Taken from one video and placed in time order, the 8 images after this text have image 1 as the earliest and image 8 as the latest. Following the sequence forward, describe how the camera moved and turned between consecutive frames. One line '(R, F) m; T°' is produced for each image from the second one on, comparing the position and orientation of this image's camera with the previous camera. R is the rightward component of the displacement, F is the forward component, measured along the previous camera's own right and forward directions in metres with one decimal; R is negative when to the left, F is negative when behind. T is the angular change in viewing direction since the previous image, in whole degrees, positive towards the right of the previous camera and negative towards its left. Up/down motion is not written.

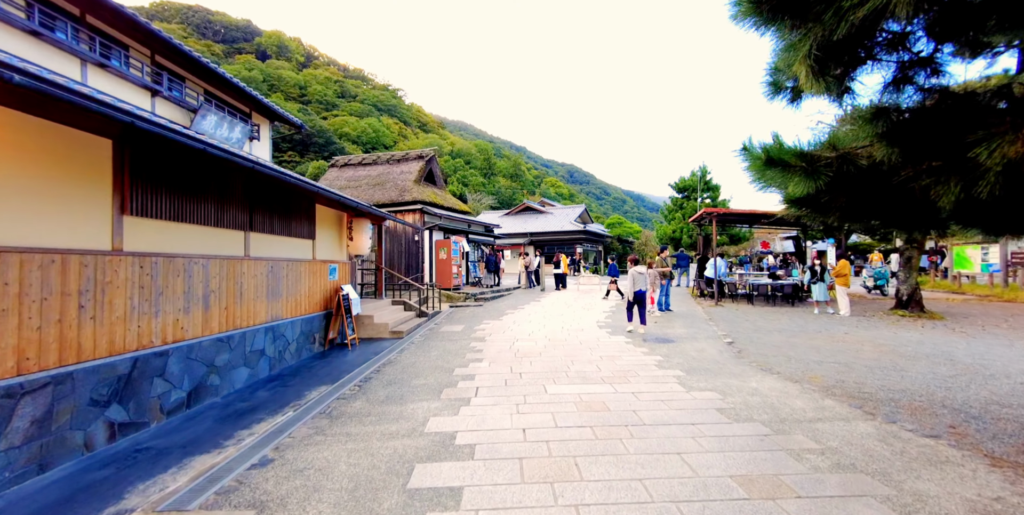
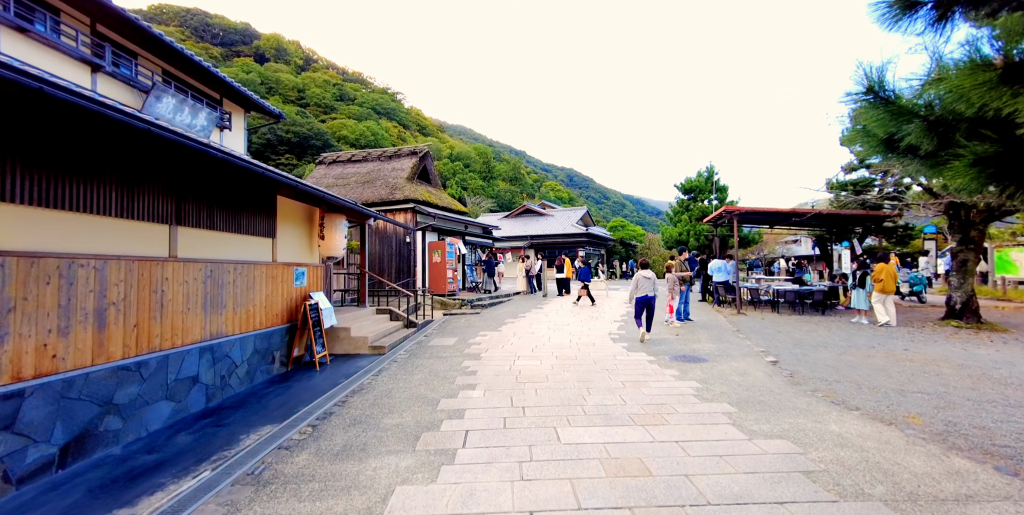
(0.0, +1.2) m; 0°
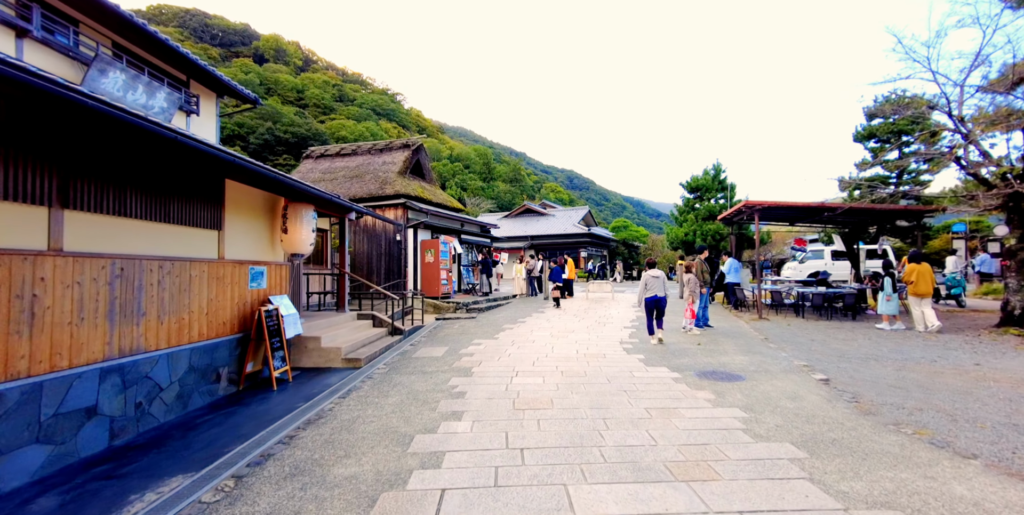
(0.0, +1.1) m; 0°
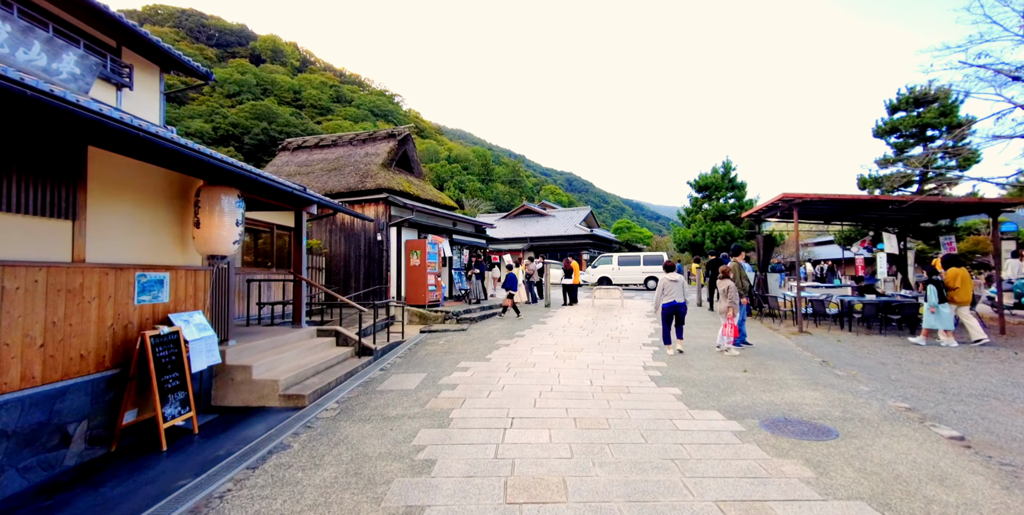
(+0.1, +1.6) m; 0°
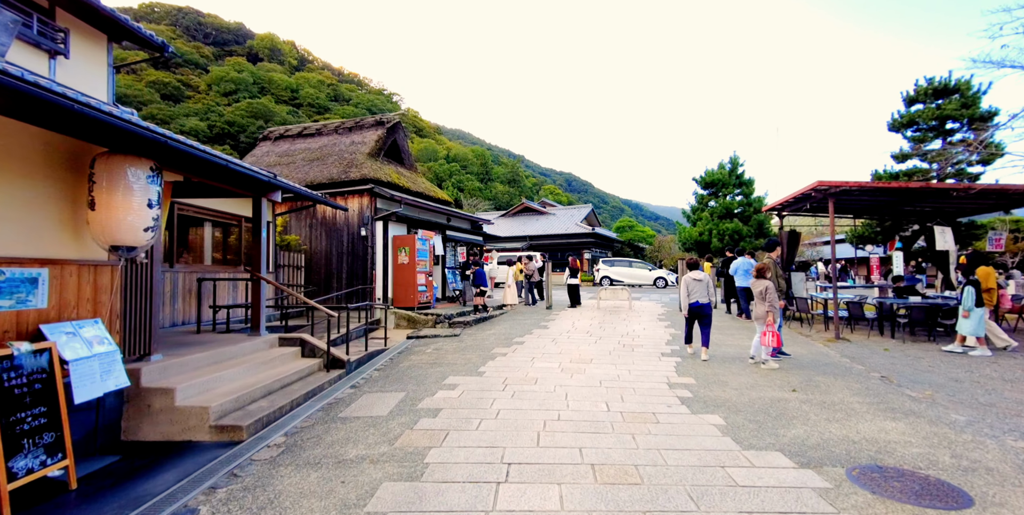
(0.0, +1.1) m; 0°
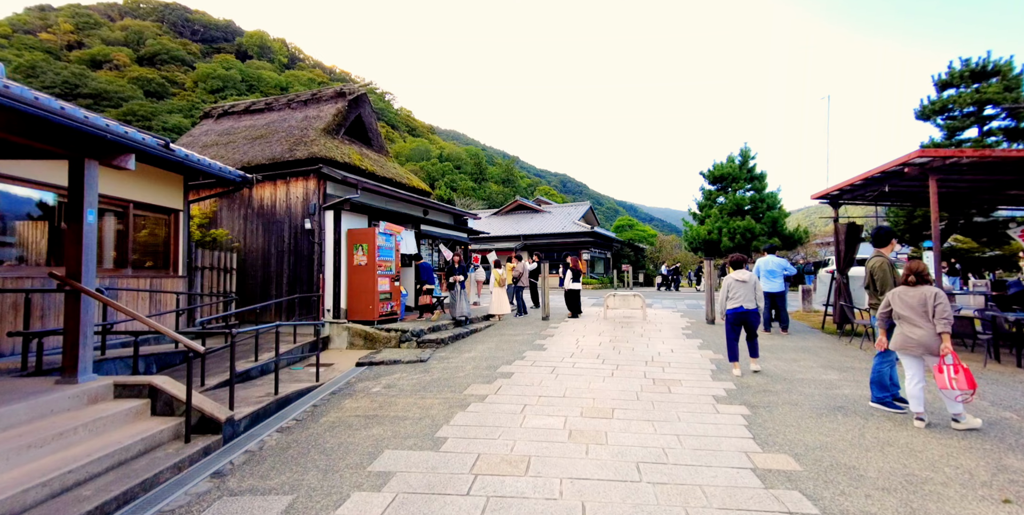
(+0.1, +2.3) m; +1°
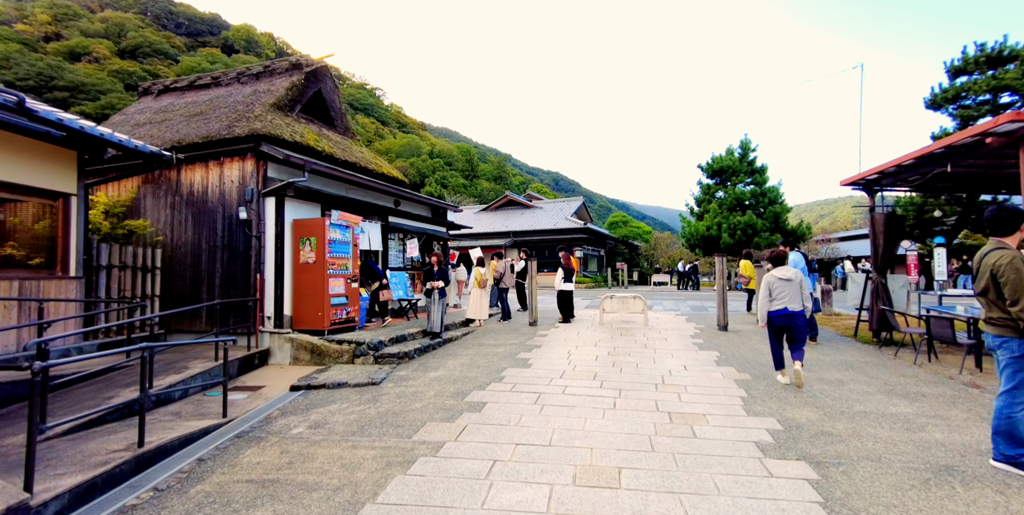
(+0.2, +1.4) m; +1°
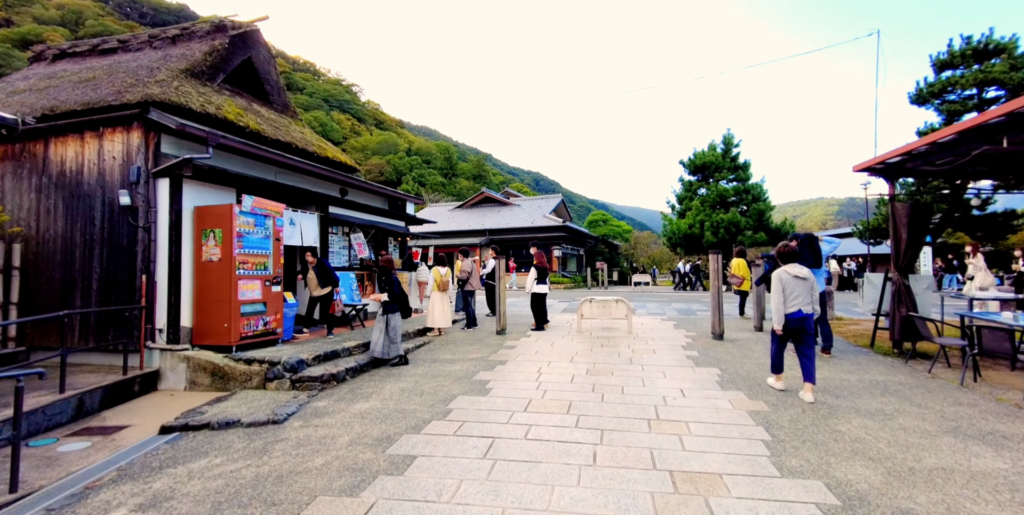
(+0.3, +1.3) m; +3°
